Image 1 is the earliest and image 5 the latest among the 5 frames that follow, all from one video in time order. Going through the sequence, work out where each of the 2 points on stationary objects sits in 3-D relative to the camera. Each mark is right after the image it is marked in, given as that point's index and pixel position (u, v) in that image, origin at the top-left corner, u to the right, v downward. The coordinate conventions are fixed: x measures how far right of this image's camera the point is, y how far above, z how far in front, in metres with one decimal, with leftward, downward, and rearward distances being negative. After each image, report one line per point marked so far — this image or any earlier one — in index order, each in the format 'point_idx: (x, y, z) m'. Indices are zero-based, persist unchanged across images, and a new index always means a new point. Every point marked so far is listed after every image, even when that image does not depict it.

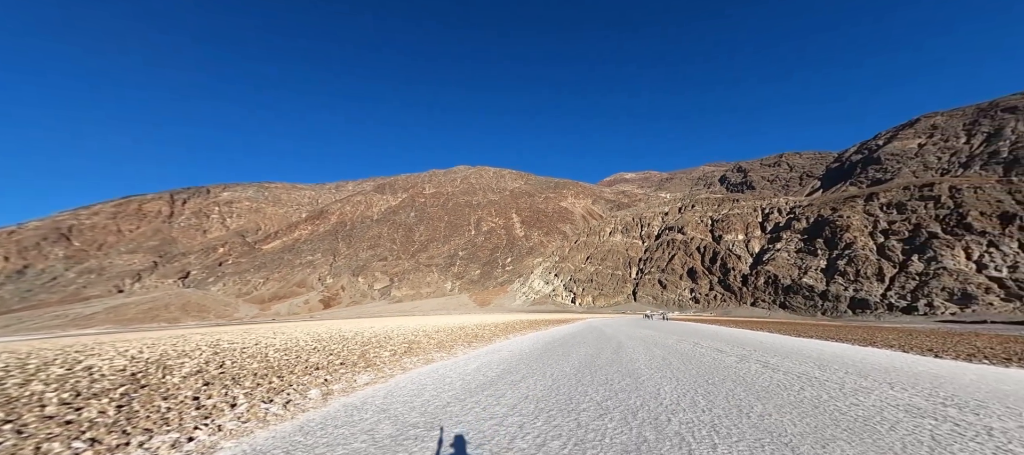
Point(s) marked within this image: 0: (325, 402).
0: (-2.6, -2.5, +4.6) m
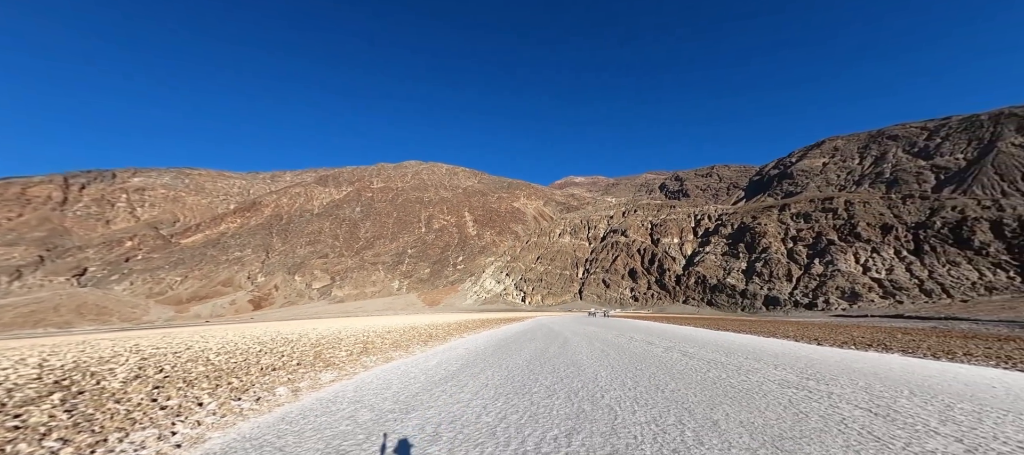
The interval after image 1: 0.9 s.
0: (-3.2, -2.5, +4.9) m
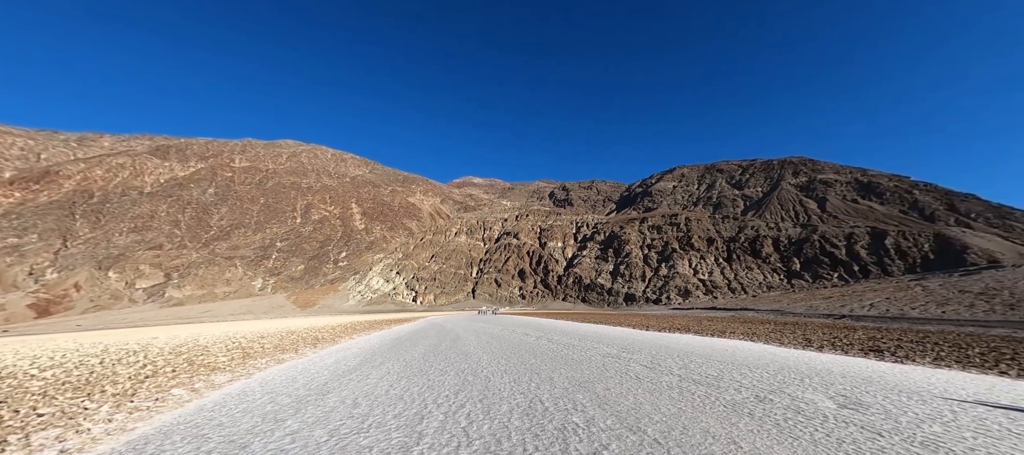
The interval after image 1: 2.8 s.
0: (-4.9, -2.7, +5.2) m
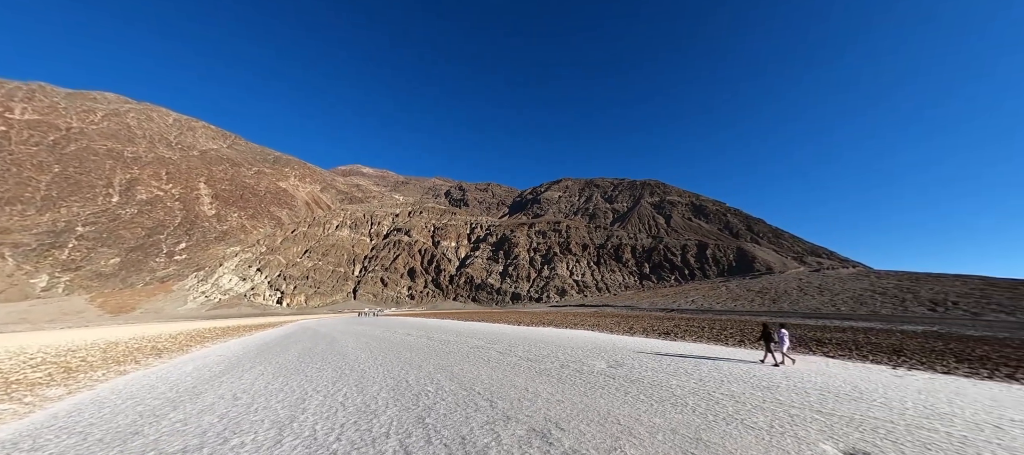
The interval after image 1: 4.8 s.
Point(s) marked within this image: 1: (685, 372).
0: (-7.2, -2.8, +5.0) m
1: (+4.2, -3.5, +8.0) m
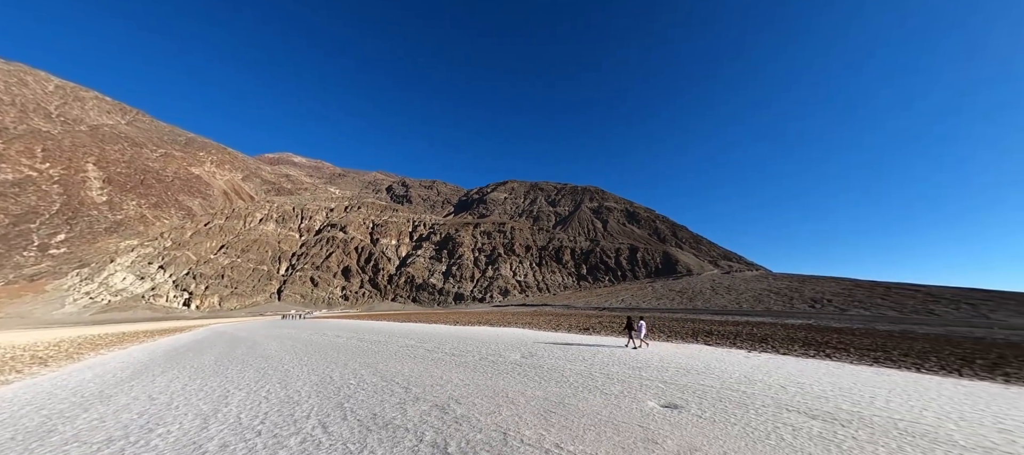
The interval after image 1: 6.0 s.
0: (-8.7, -2.8, +4.8) m
1: (+2.0, -3.9, +9.6) m
